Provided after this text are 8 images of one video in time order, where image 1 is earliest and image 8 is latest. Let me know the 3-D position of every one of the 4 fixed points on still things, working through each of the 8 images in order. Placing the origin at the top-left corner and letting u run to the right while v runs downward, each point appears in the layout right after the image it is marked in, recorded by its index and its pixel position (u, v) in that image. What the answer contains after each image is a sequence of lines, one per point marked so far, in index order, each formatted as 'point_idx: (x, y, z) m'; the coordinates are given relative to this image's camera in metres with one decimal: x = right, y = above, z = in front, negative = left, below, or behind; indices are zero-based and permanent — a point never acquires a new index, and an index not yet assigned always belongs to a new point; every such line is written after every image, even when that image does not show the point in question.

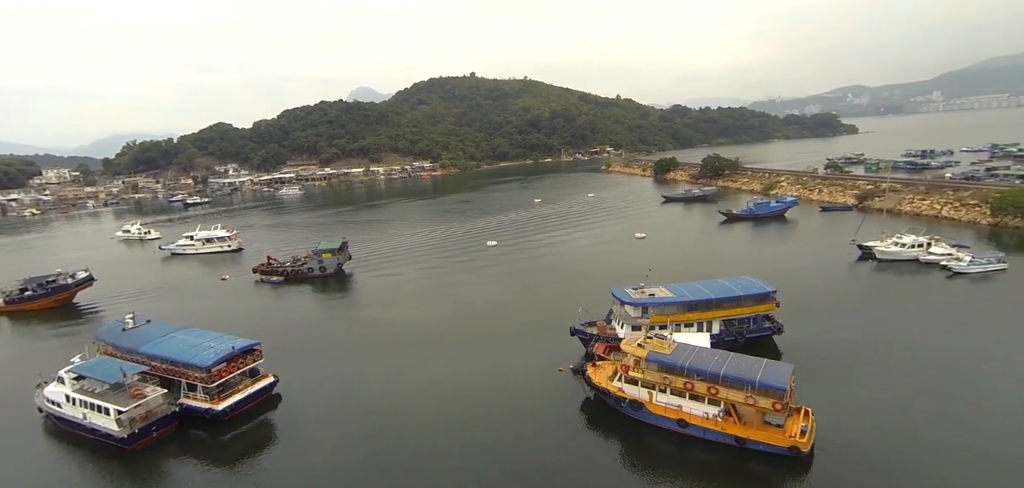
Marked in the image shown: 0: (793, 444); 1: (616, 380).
0: (+6.5, -4.6, +11.9) m
1: (+3.0, -3.8, +14.4) m
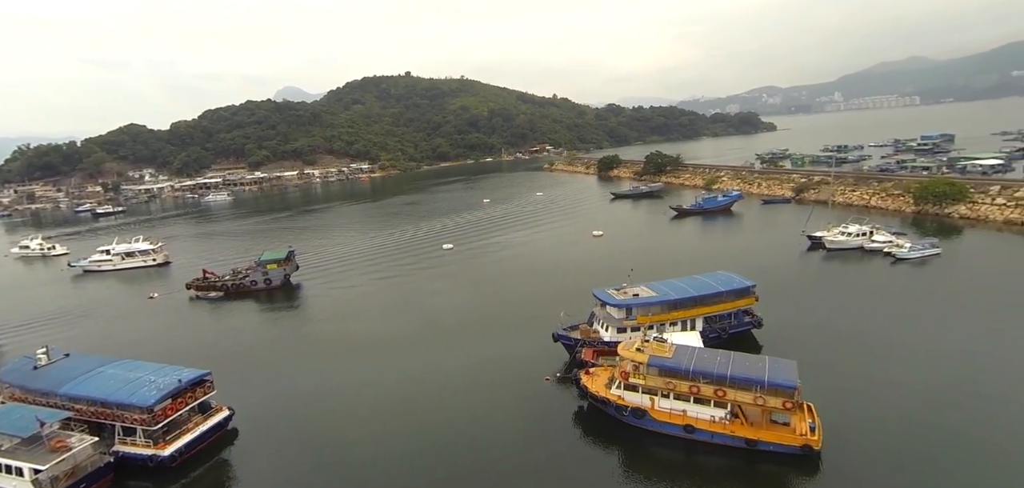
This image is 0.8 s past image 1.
0: (+6.6, -4.5, +11.5) m
1: (+2.7, -3.8, +13.6) m
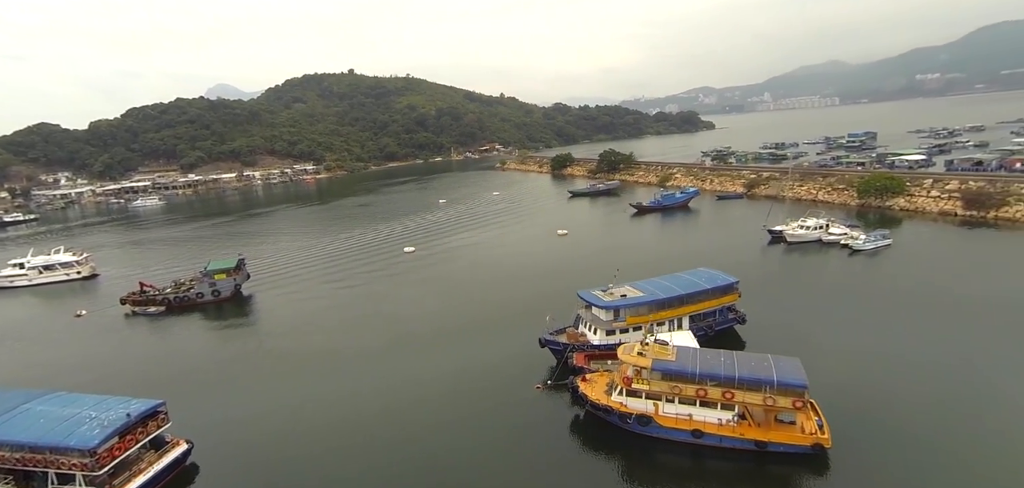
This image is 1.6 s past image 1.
0: (+6.7, -4.4, +11.3) m
1: (+2.6, -3.8, +13.0) m
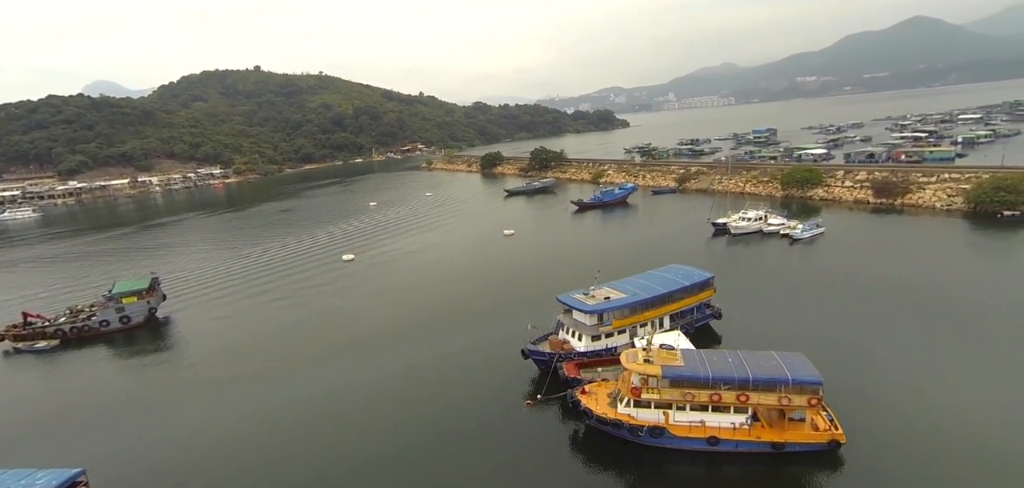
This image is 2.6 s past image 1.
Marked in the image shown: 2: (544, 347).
0: (+6.9, -4.2, +11.1) m
1: (+2.6, -3.8, +12.1) m
2: (+1.0, -3.2, +15.7) m
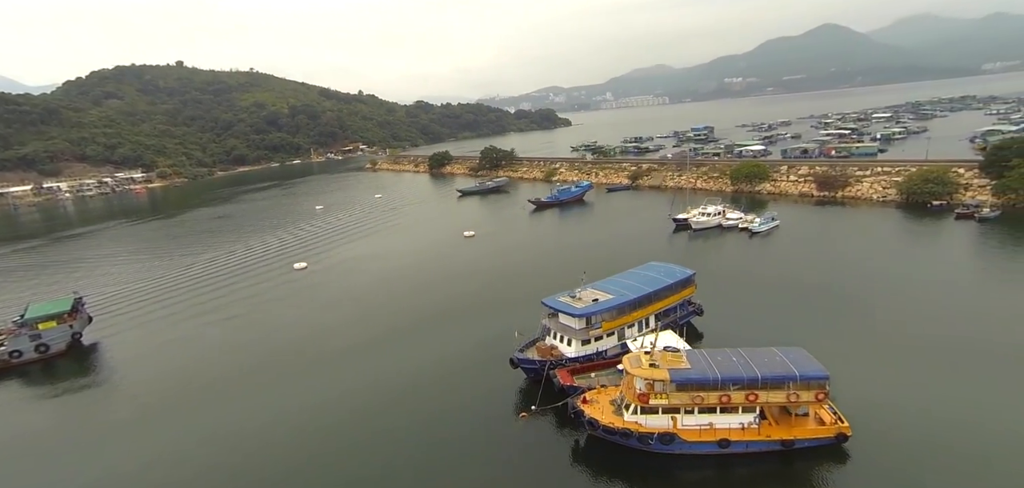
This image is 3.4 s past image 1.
0: (+7.0, -4.1, +11.0) m
1: (+2.6, -3.8, +11.5) m
2: (+0.6, -3.2, +15.0) m
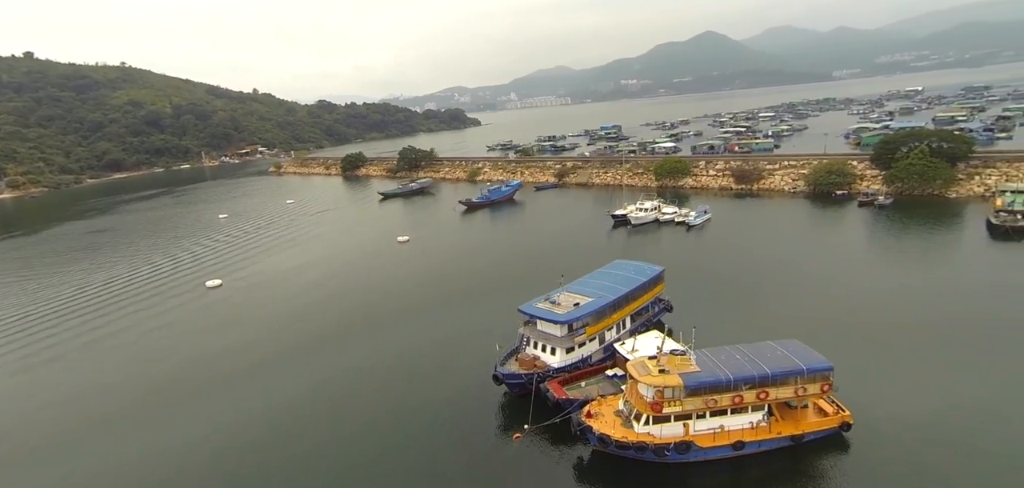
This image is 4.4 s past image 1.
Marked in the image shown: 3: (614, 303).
0: (+7.1, -3.8, +11.1) m
1: (+2.7, -3.8, +10.8) m
2: (+0.1, -3.3, +13.8) m
3: (+2.9, -1.7, +14.9) m
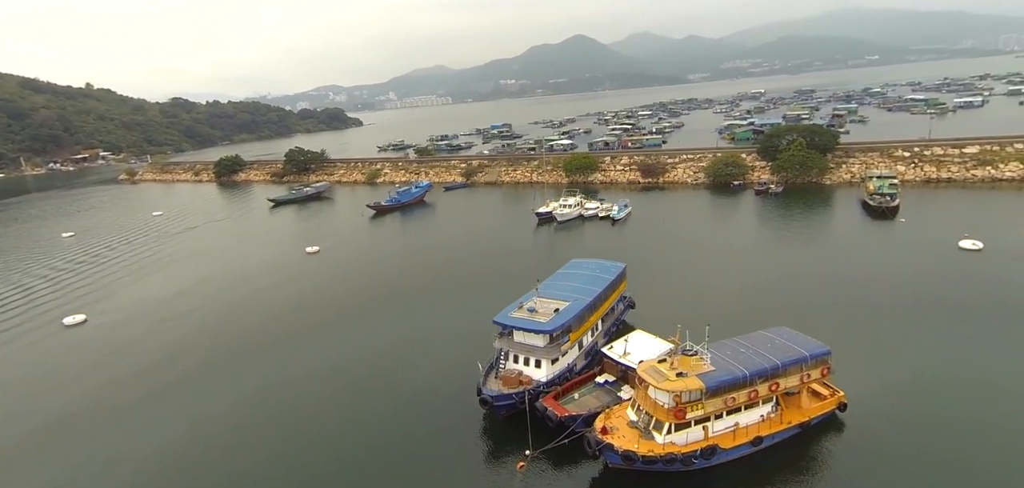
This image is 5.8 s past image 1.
0: (+7.2, -3.5, +11.3) m
1: (+2.9, -3.7, +10.1) m
2: (-0.3, -3.4, +12.4) m
3: (+2.2, -1.6, +14.1) m
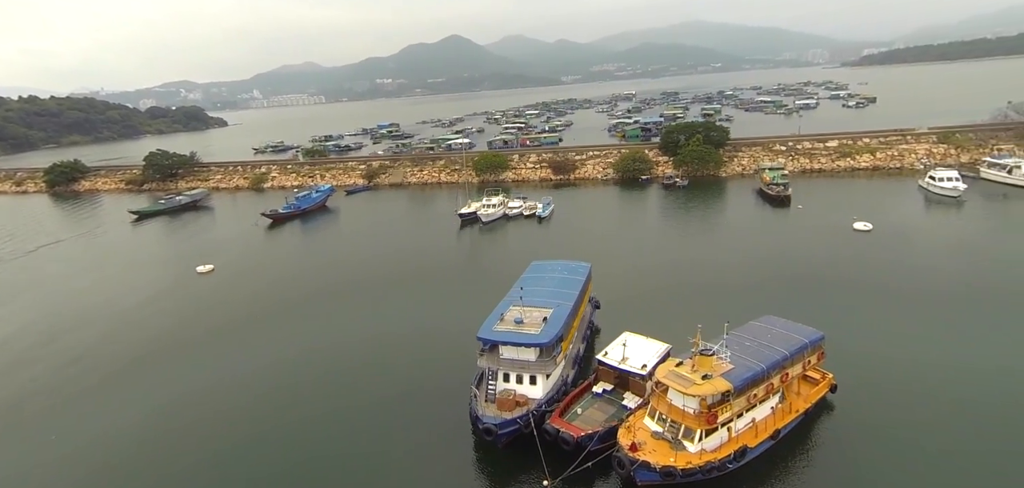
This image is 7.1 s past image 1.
0: (+7.2, -3.2, +11.6) m
1: (+3.3, -3.7, +9.4) m
2: (-0.4, -3.5, +11.0) m
3: (+1.6, -1.6, +13.2) m
